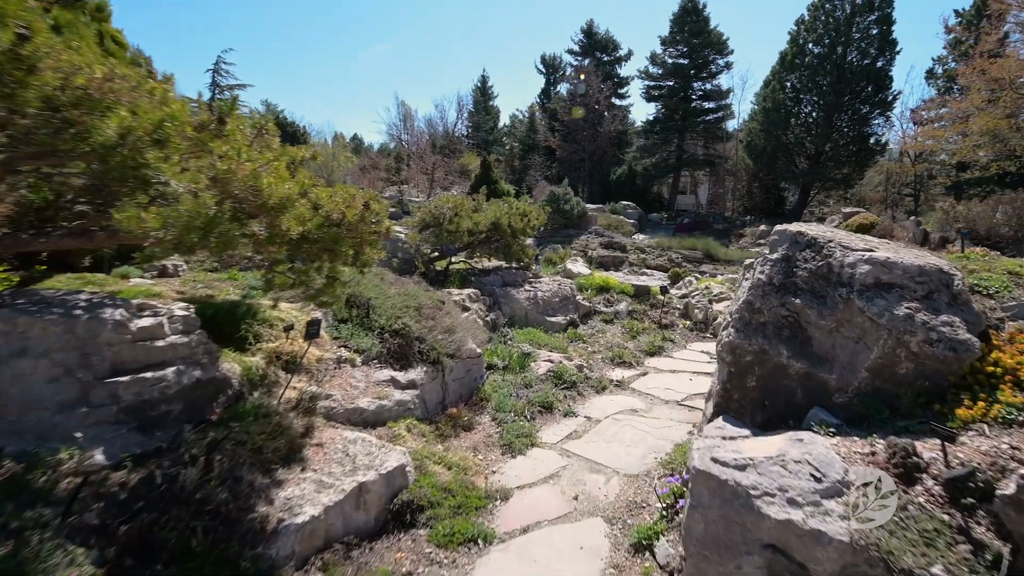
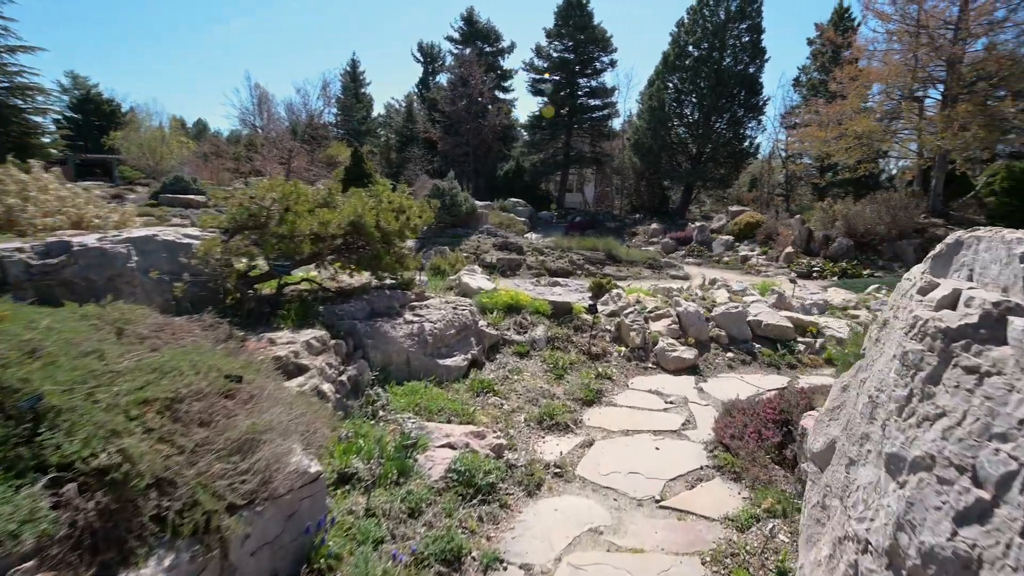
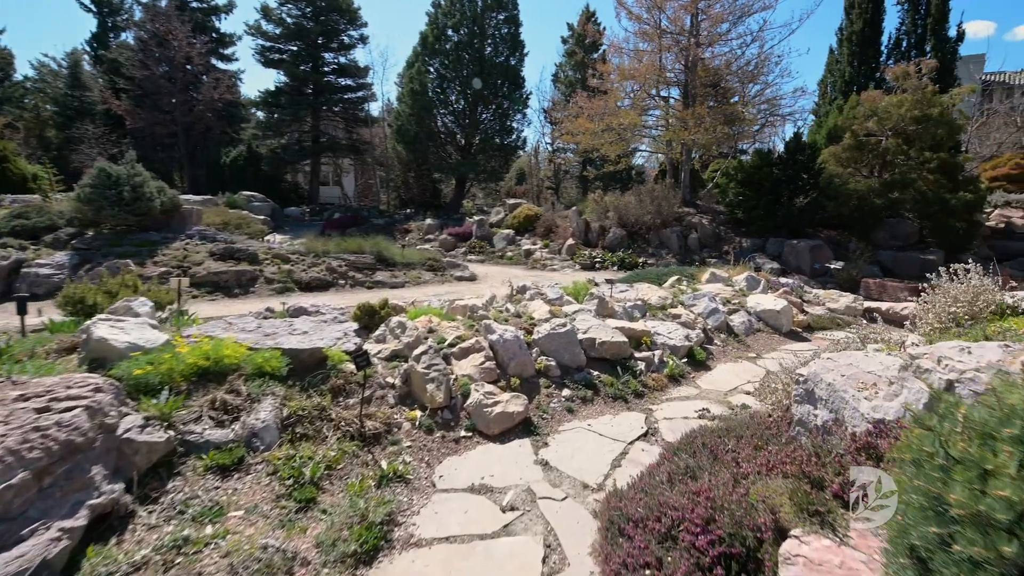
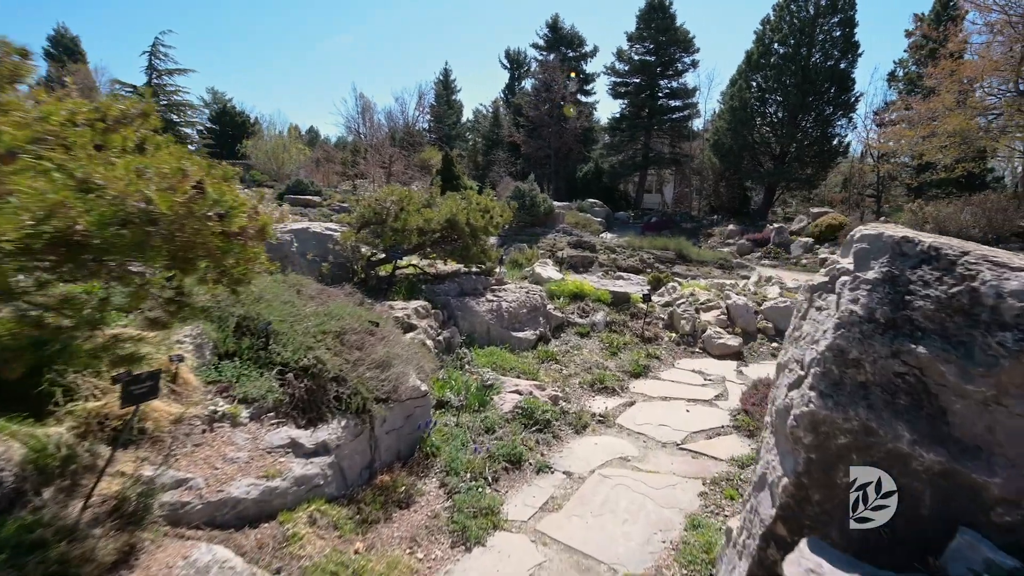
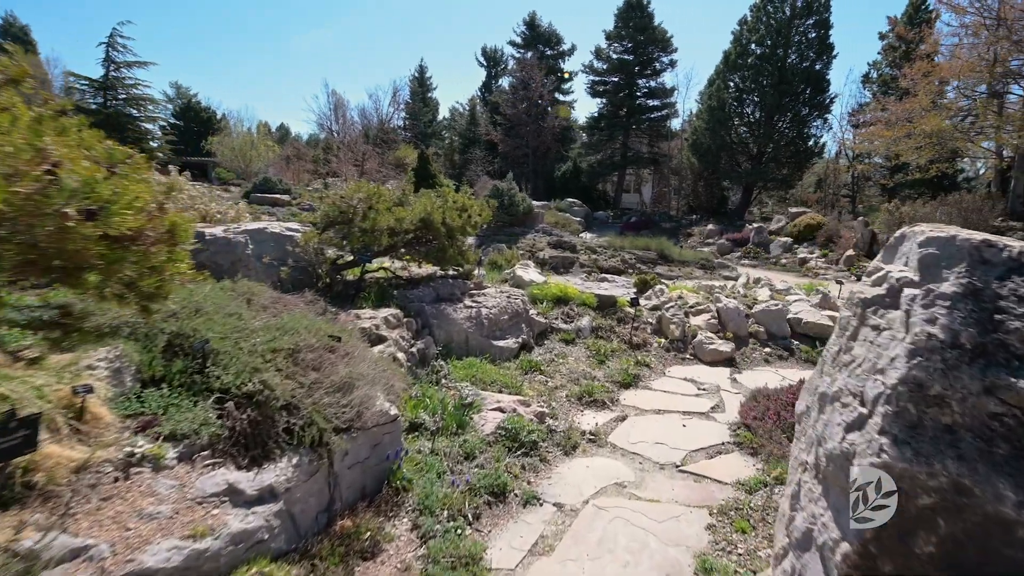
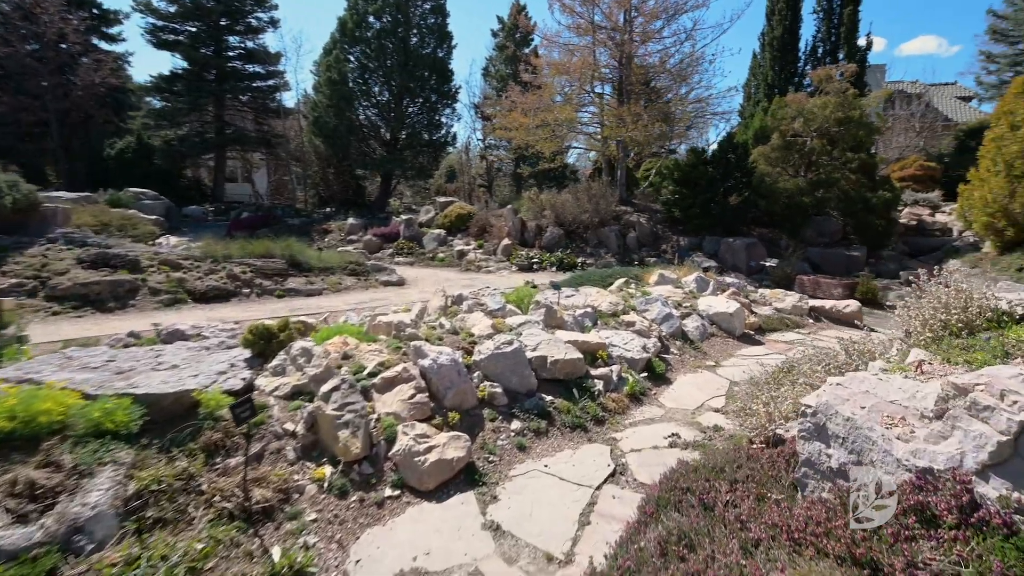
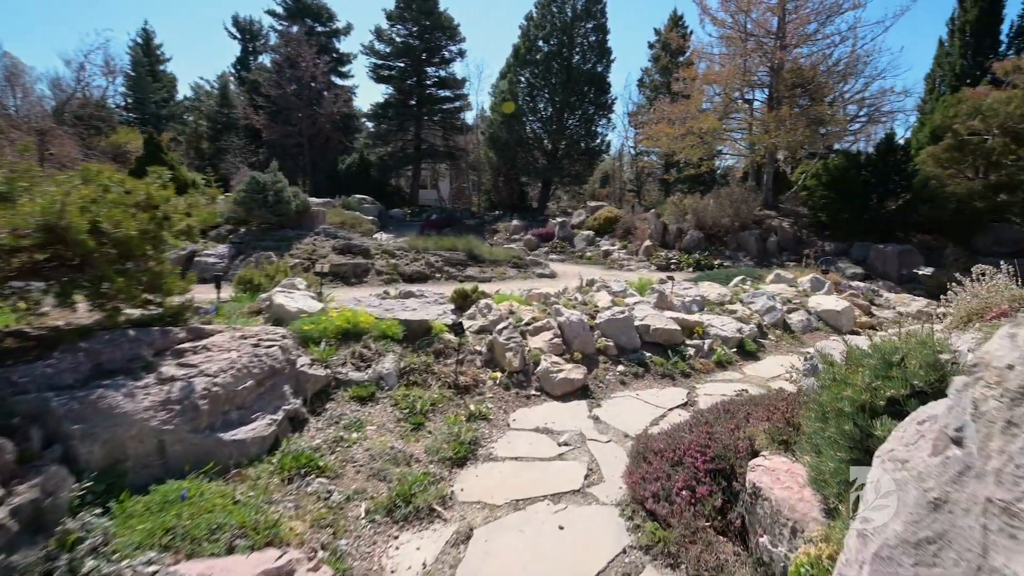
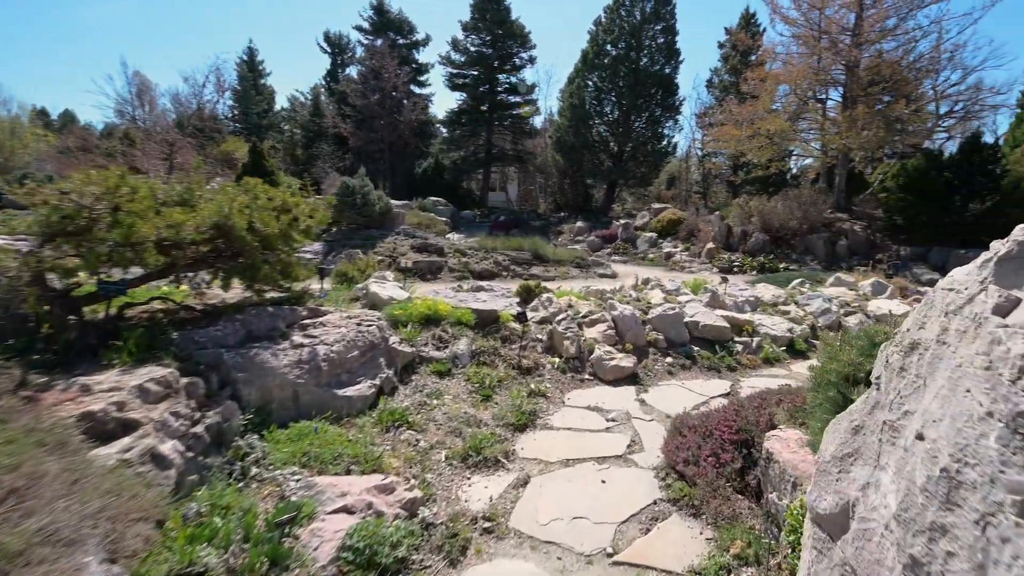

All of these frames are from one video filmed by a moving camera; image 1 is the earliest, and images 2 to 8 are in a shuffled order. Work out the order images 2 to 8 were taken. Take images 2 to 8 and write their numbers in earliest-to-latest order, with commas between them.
4, 5, 2, 8, 7, 3, 6
